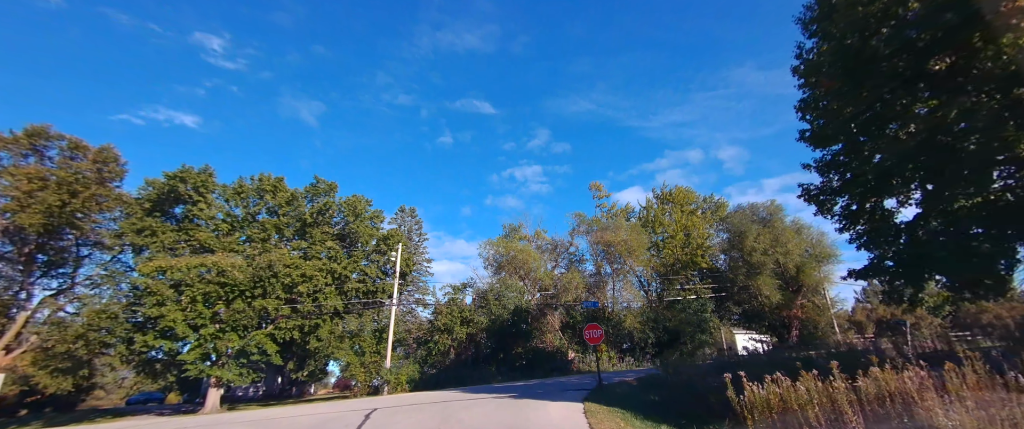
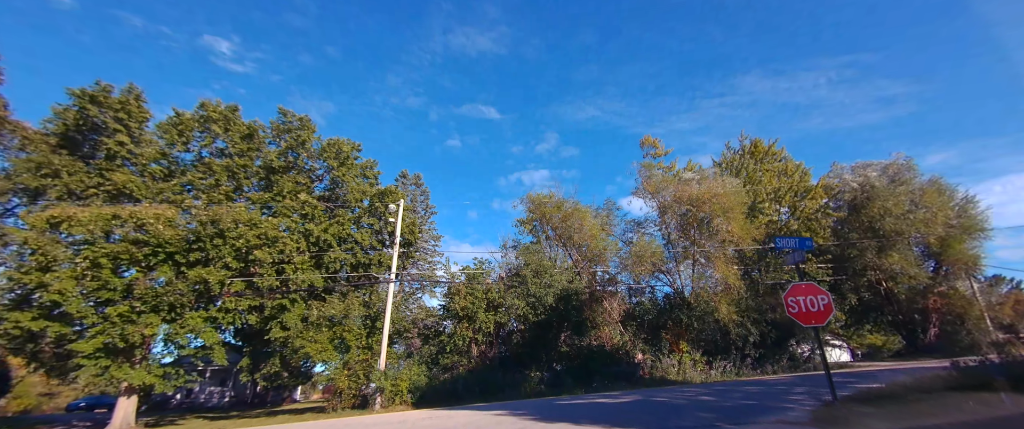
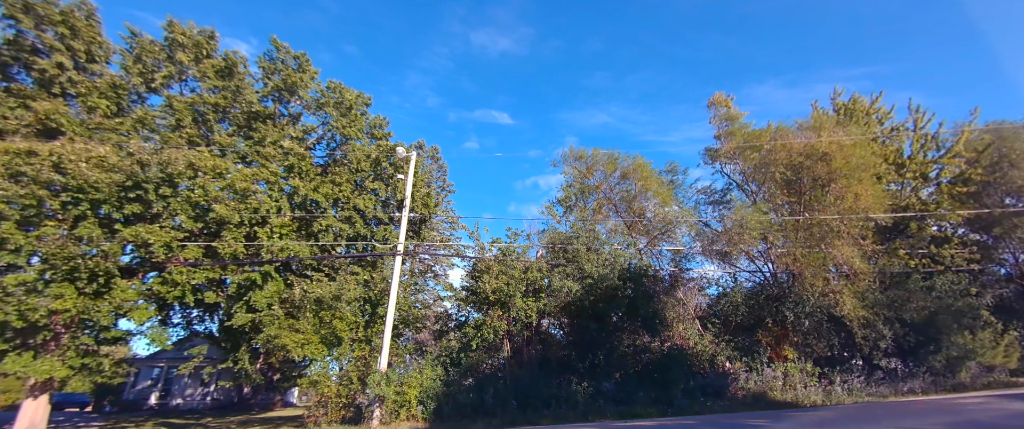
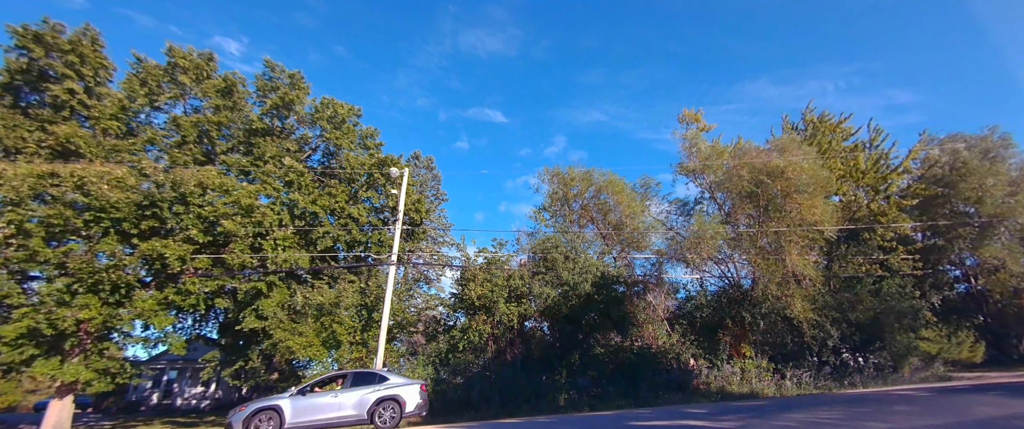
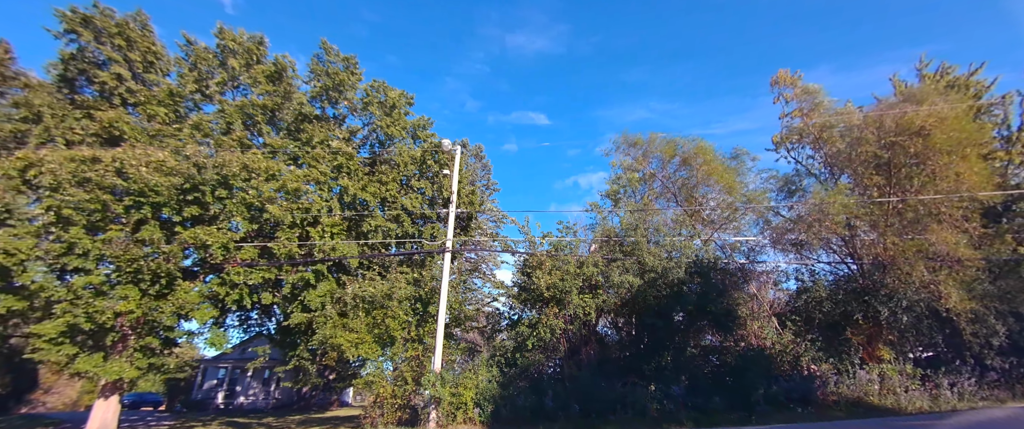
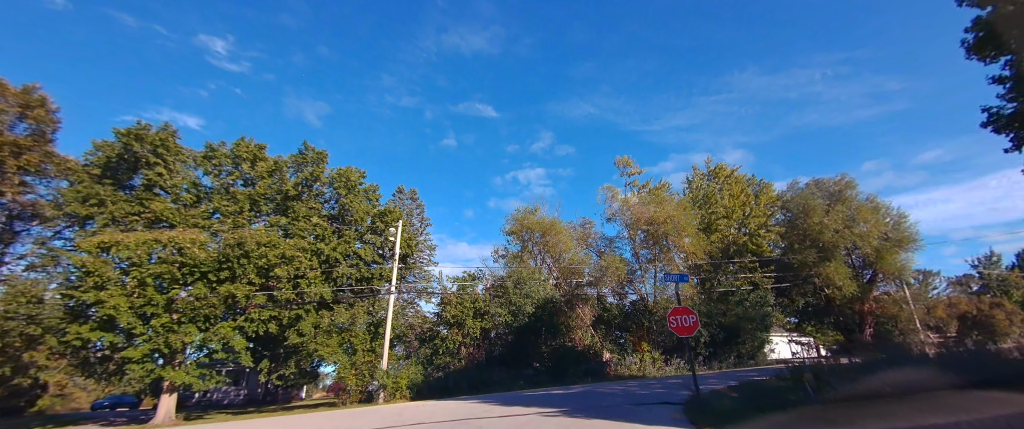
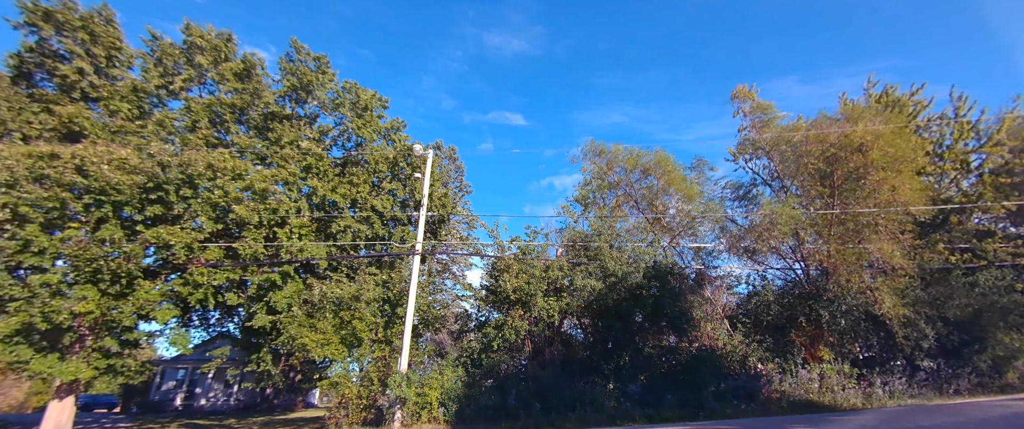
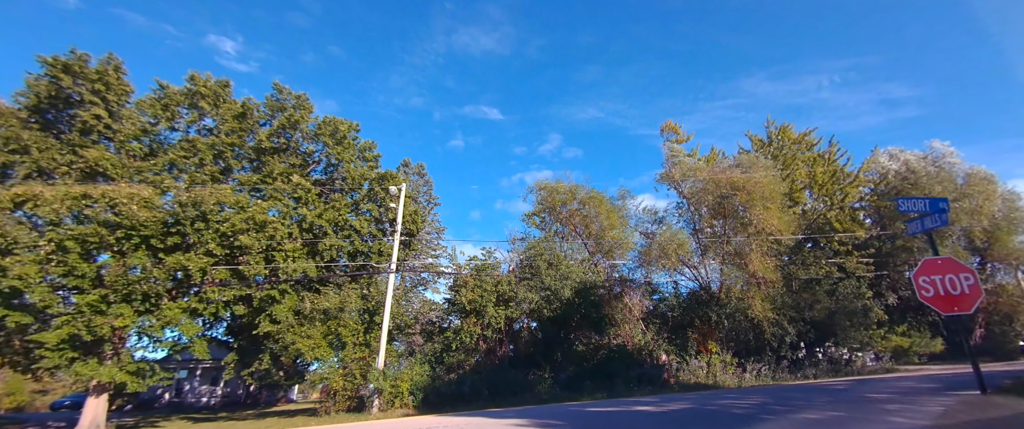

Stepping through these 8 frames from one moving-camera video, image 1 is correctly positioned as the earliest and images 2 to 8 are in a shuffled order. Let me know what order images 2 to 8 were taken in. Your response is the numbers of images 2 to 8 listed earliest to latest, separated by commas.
6, 2, 8, 4, 3, 7, 5
